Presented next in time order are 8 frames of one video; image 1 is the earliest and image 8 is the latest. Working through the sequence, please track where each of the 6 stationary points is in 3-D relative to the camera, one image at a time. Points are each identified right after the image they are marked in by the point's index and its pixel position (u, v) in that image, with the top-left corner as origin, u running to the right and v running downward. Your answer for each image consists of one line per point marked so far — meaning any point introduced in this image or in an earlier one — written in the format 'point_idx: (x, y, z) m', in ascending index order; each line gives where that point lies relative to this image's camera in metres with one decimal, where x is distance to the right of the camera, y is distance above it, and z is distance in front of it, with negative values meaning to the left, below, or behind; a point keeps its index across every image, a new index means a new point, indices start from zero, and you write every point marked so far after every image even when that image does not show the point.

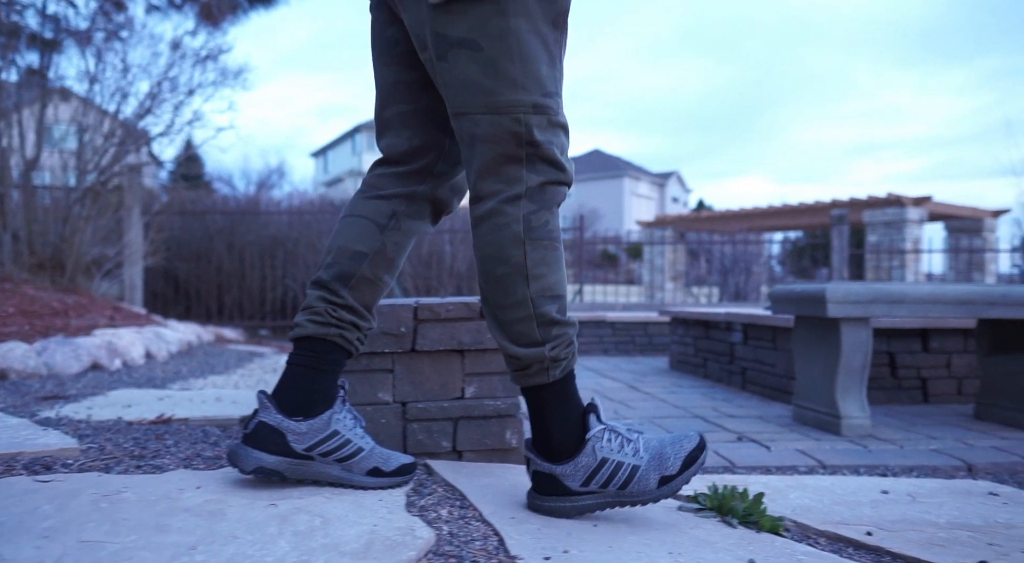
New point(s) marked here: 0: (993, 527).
0: (+1.3, -0.6, +2.2) m
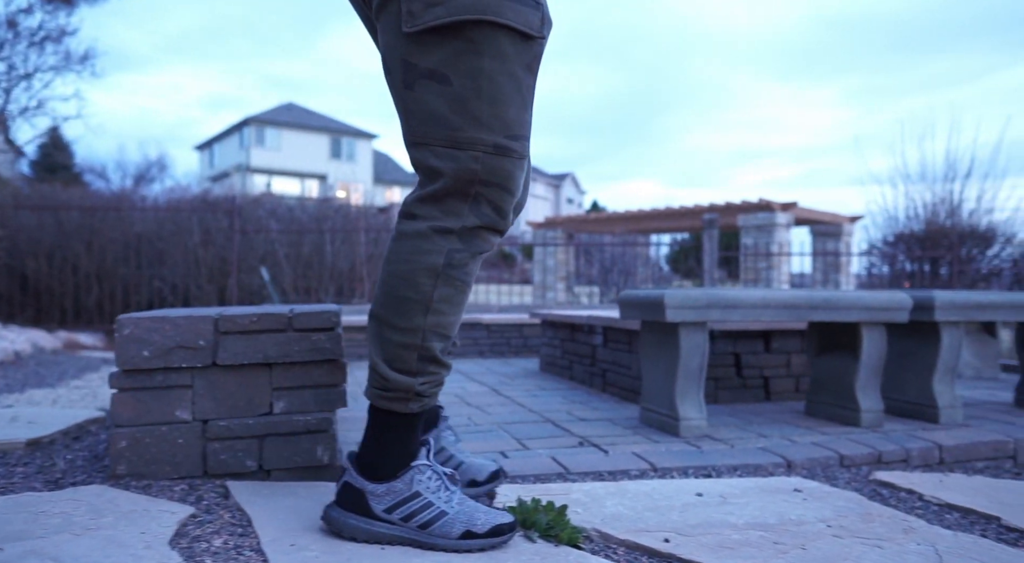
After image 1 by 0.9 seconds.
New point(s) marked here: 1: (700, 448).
0: (+0.7, -0.7, +2.2) m
1: (+0.8, -0.7, +3.6) m
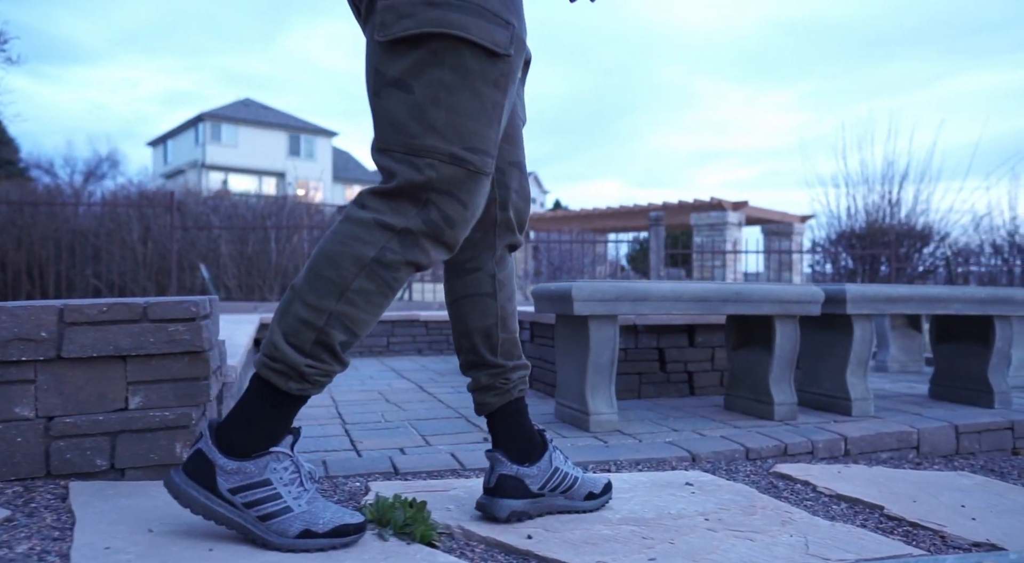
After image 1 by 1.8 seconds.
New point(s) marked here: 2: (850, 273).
0: (+0.4, -0.6, +2.2) m
1: (+0.4, -0.7, +3.5) m
2: (+5.9, +0.2, +14.3) m
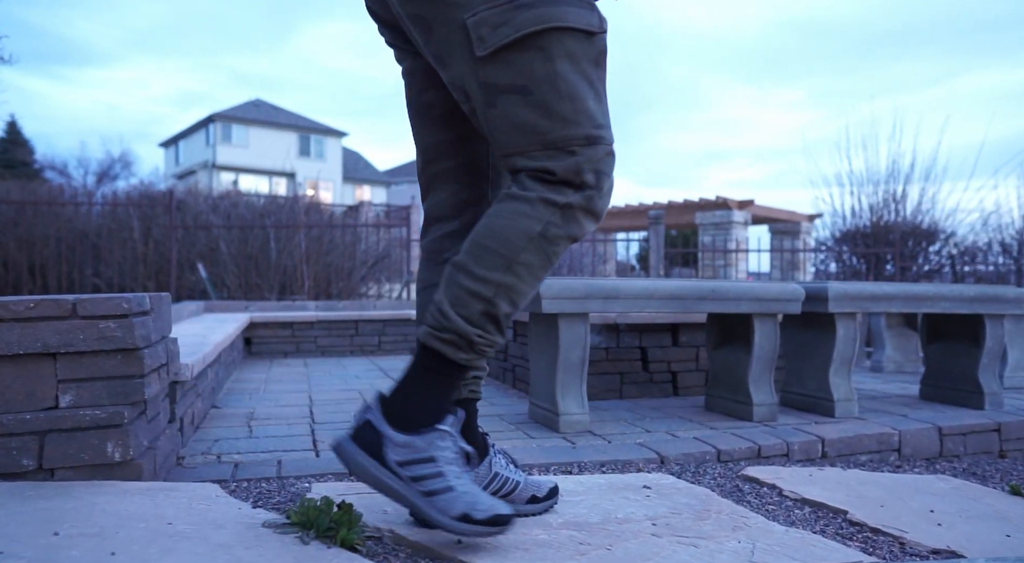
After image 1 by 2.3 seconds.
0: (+0.2, -0.6, +2.1) m
1: (+0.3, -0.7, +3.4) m
2: (+5.9, +0.2, +14.2) m
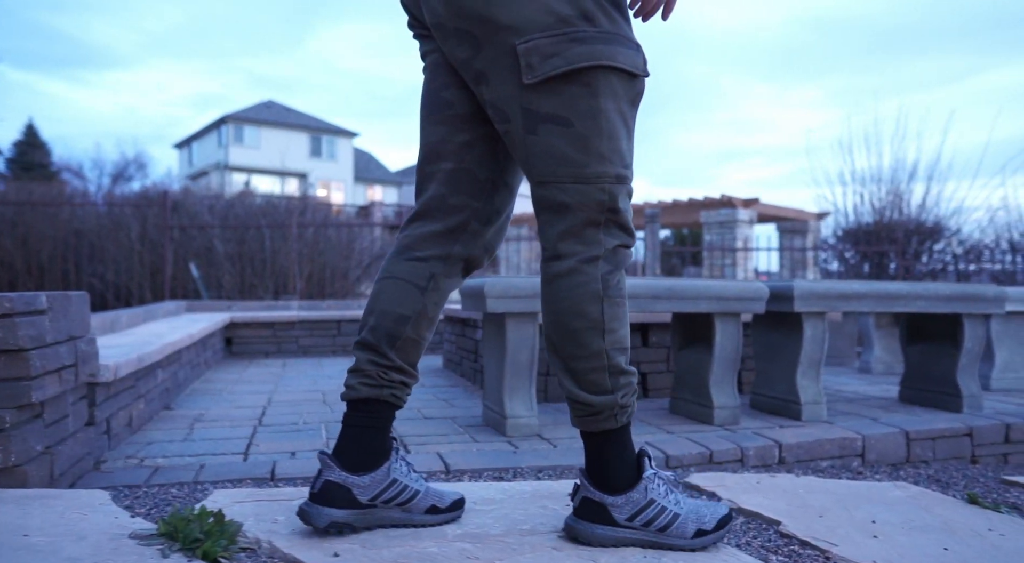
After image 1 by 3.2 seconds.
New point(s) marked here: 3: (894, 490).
0: (0.0, -0.6, +2.0) m
1: (0.0, -0.7, +3.3) m
2: (+5.9, +0.2, +13.9) m
3: (+1.4, -0.8, +3.0) m
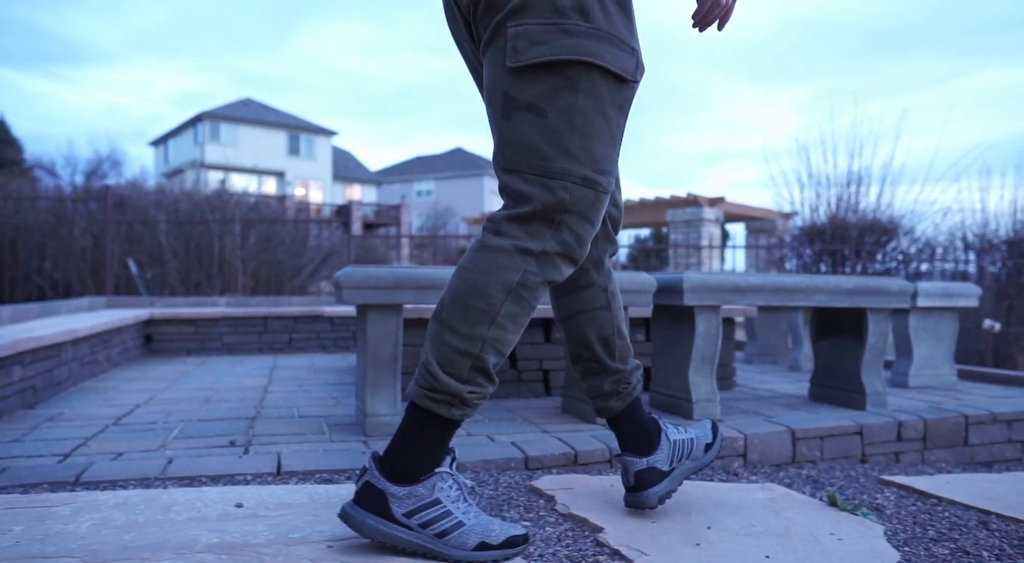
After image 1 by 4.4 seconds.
0: (-0.6, -0.6, +1.8) m
1: (-0.5, -0.6, +3.1) m
2: (+5.1, +0.2, +13.9) m
3: (+0.9, -0.7, +2.8) m
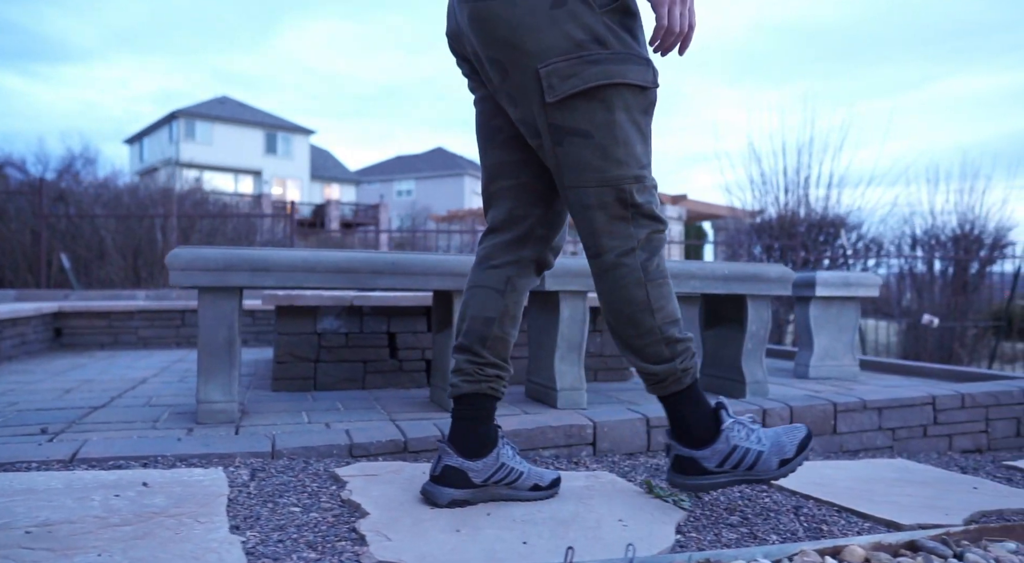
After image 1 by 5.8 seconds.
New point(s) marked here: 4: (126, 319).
0: (-1.2, -0.5, +1.7) m
1: (-1.2, -0.6, +3.0) m
2: (+4.2, +0.3, +13.9) m
3: (+0.2, -0.7, +2.7) m
4: (-3.7, -0.4, +7.7) m
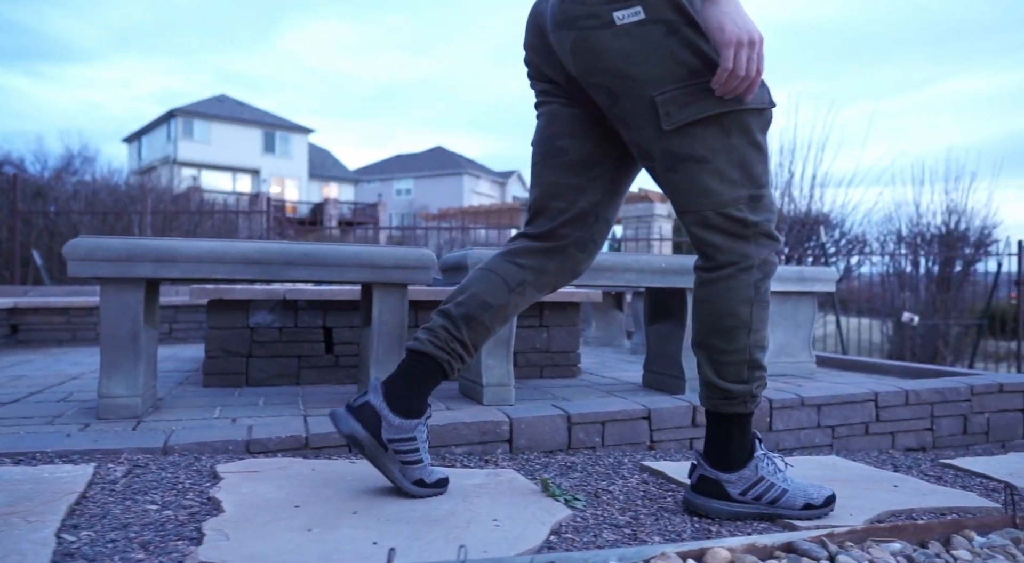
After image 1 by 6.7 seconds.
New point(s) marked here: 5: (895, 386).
0: (-1.5, -0.5, +1.5) m
1: (-1.5, -0.5, +2.9) m
2: (+3.9, +0.3, +13.7) m
3: (-0.1, -0.6, +2.6) m
4: (-4.0, -0.3, +7.6) m
5: (+1.9, -0.5, +4.1) m
